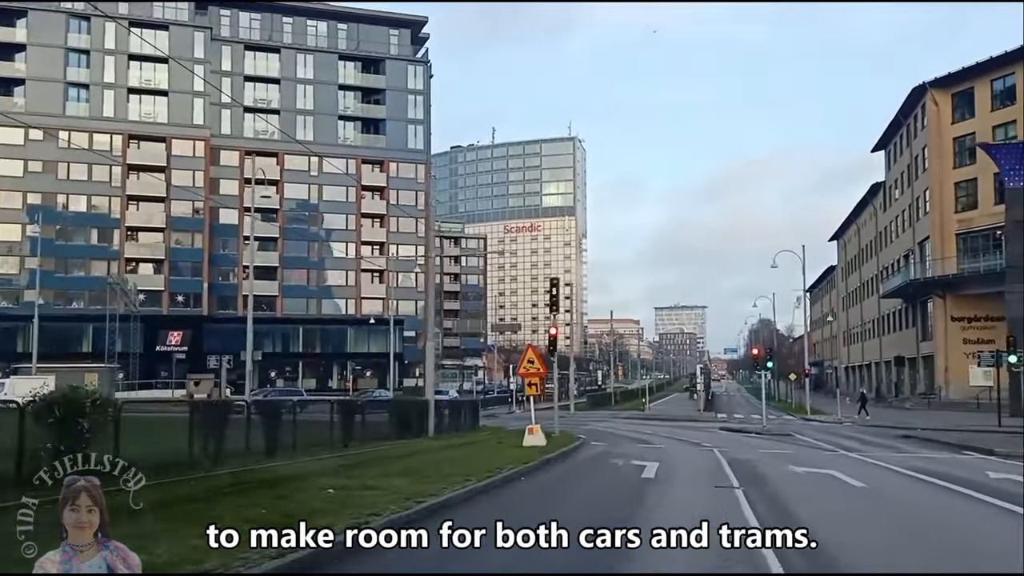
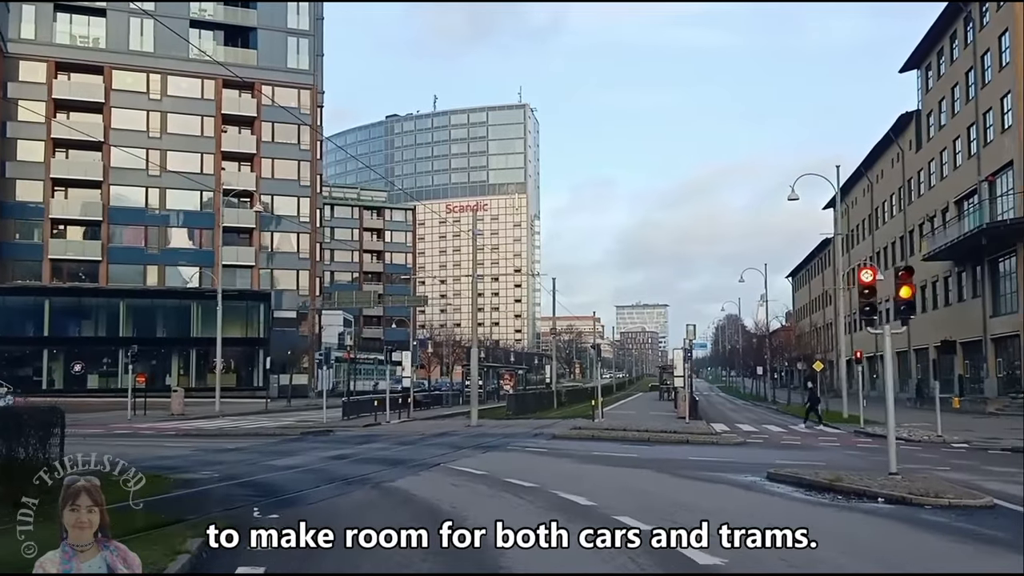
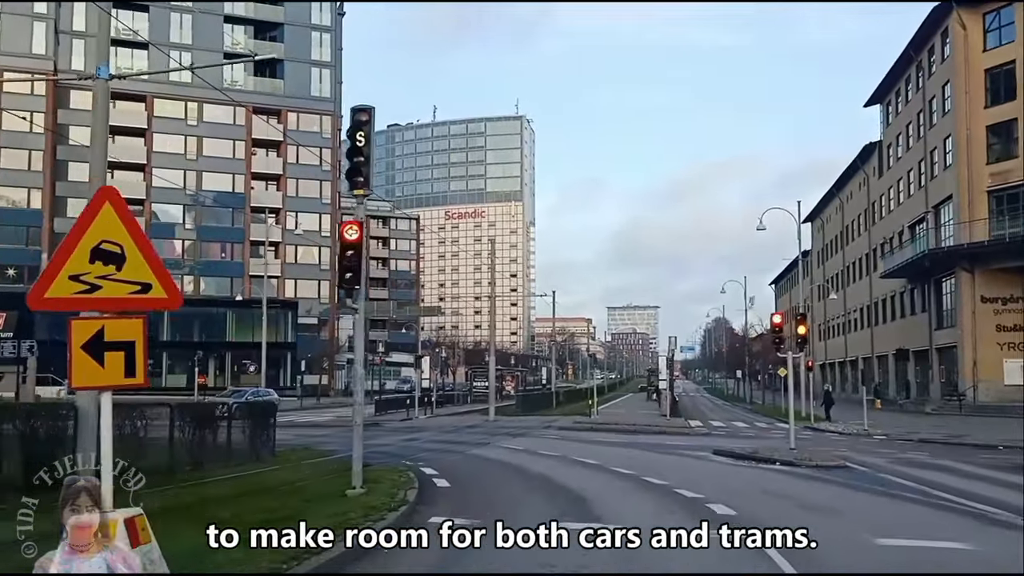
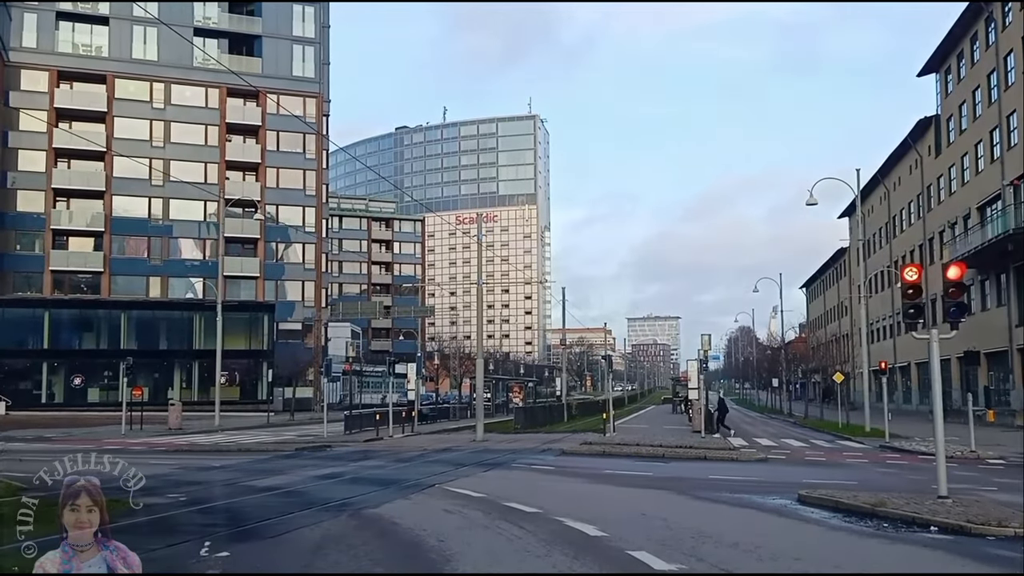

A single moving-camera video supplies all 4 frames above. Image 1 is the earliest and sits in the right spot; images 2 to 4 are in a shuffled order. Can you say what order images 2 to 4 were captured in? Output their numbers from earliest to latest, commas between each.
3, 2, 4
